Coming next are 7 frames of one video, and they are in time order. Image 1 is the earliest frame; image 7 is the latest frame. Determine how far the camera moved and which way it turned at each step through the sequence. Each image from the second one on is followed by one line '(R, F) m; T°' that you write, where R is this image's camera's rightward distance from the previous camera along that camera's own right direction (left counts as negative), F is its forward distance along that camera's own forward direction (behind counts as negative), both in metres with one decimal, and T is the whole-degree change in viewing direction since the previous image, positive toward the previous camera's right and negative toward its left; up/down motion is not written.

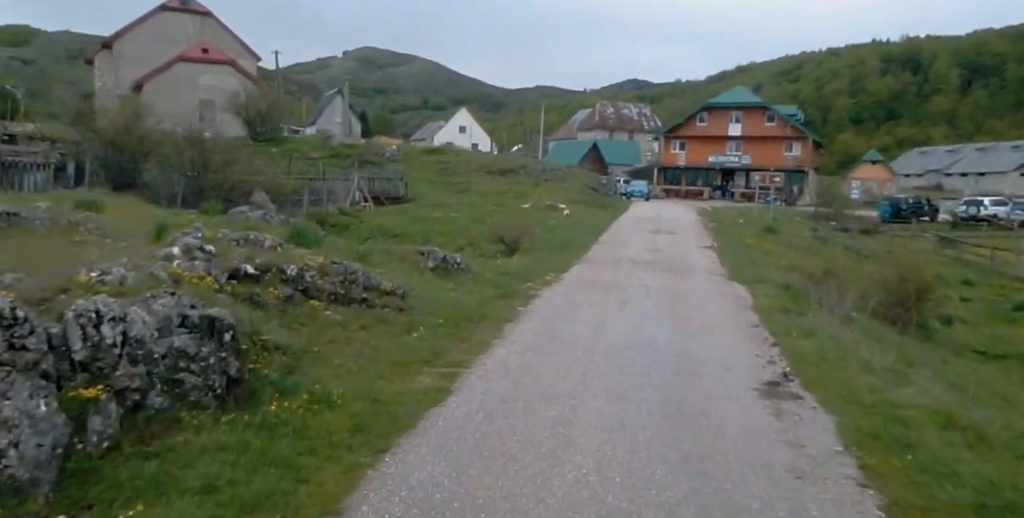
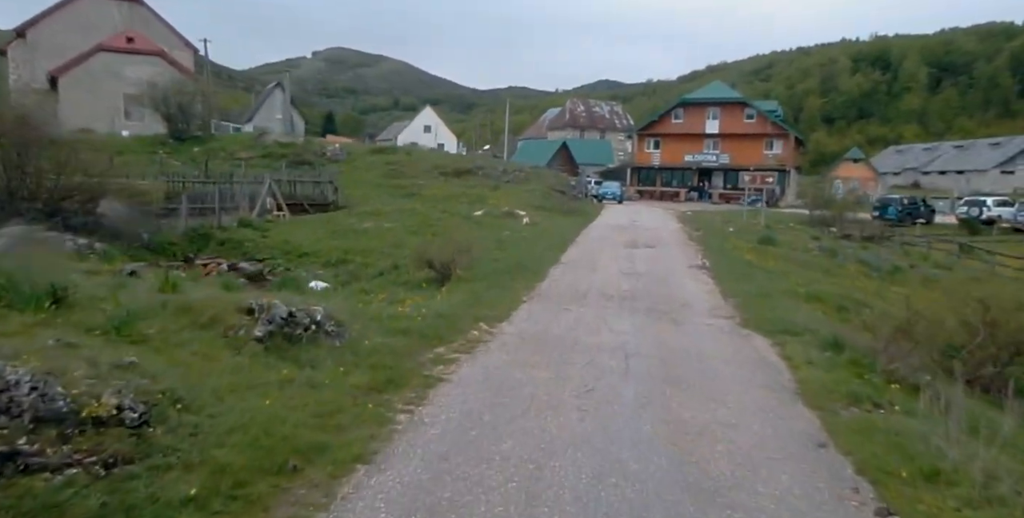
(+0.9, +4.9) m; +2°
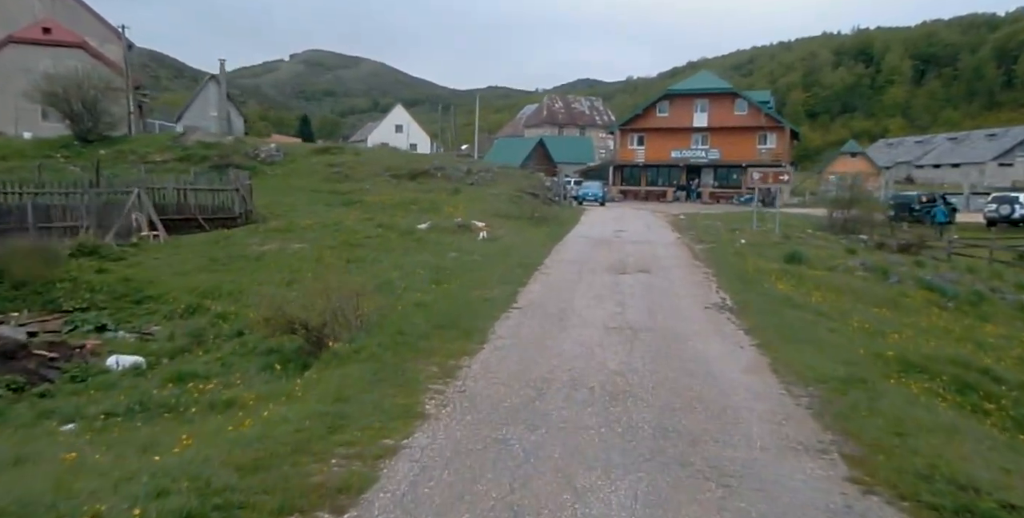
(+0.9, +5.8) m; +1°
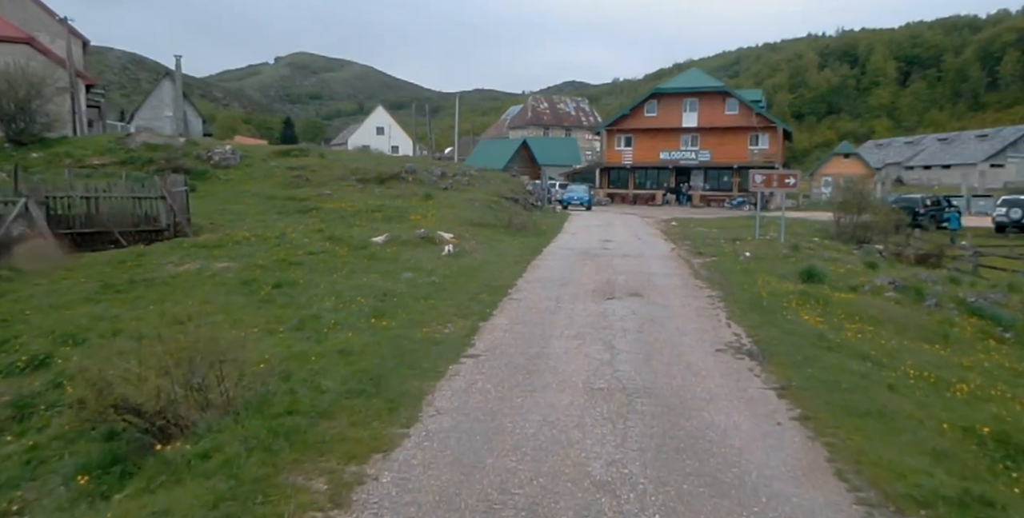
(+0.4, +3.0) m; +1°
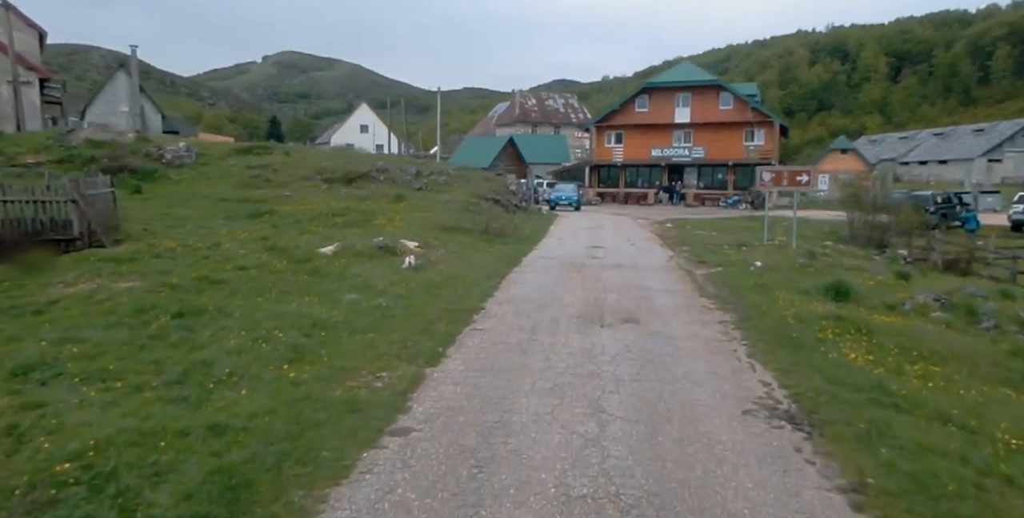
(+0.4, +2.8) m; +1°
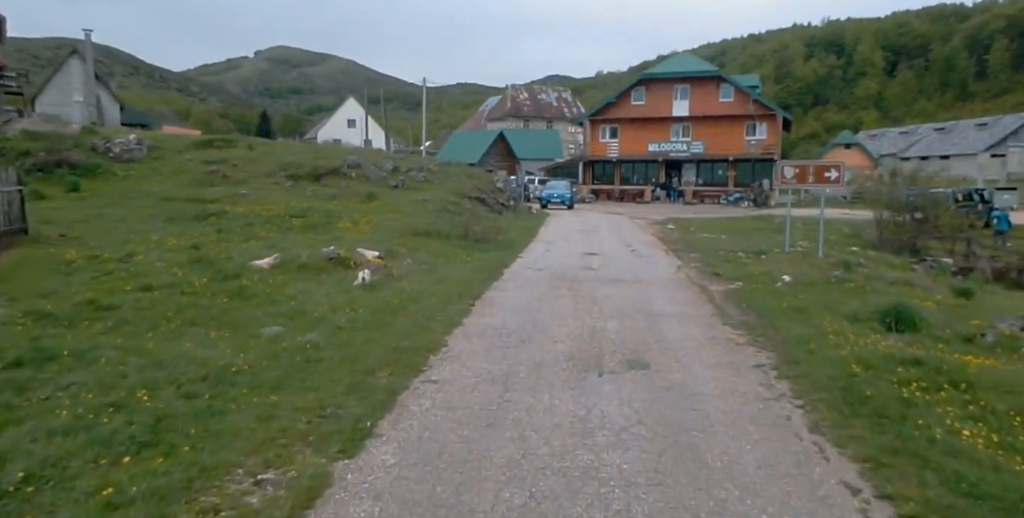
(+0.3, +2.9) m; 0°
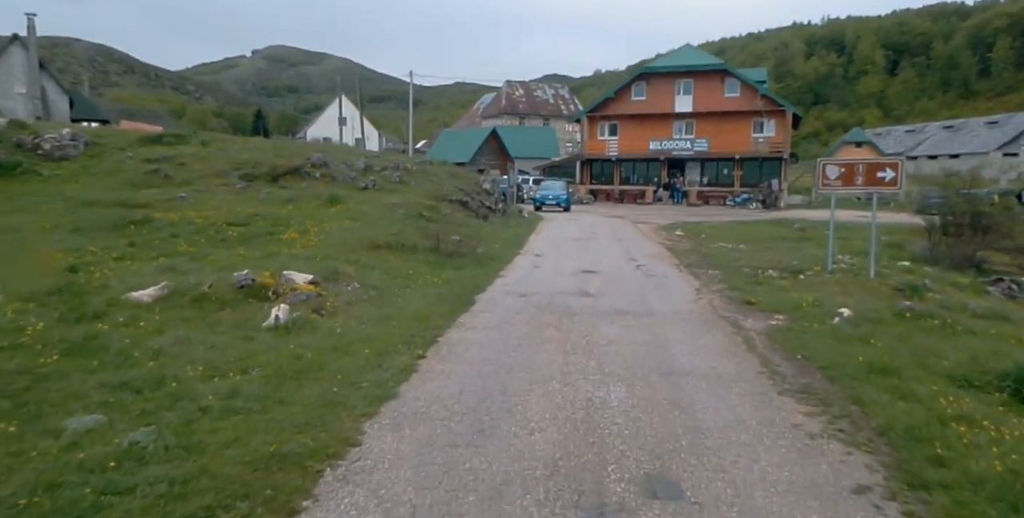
(+0.4, +3.5) m; 0°
